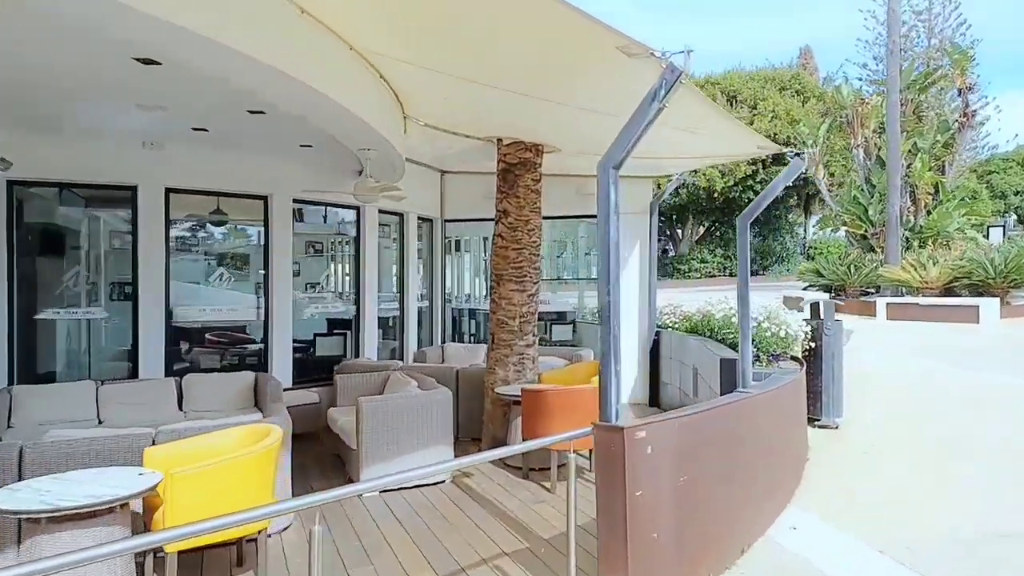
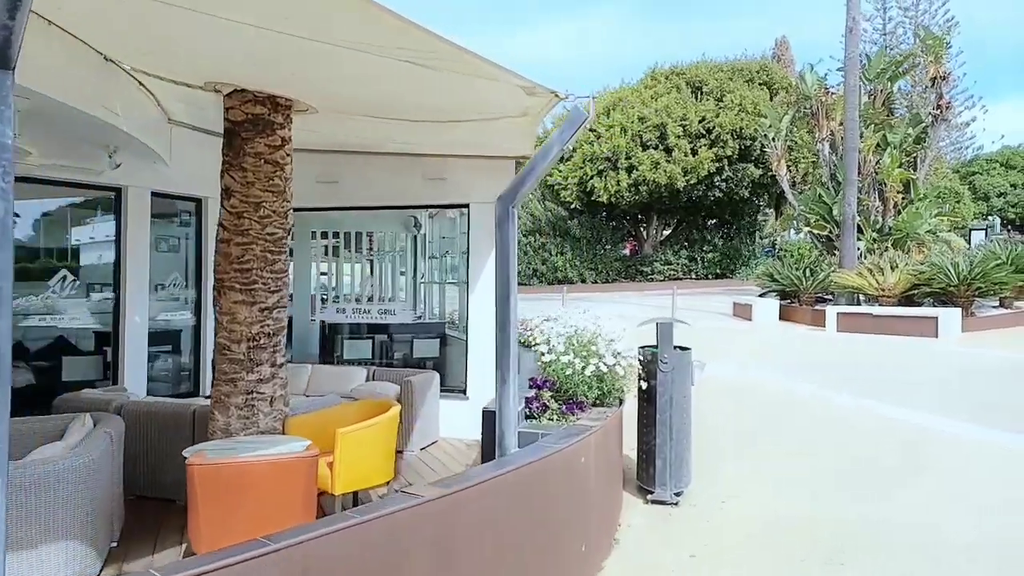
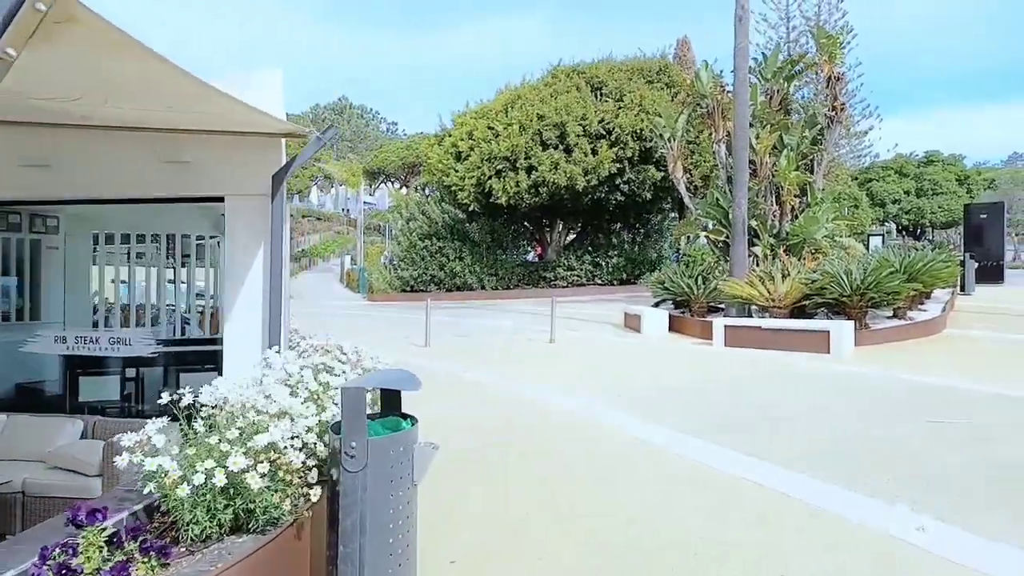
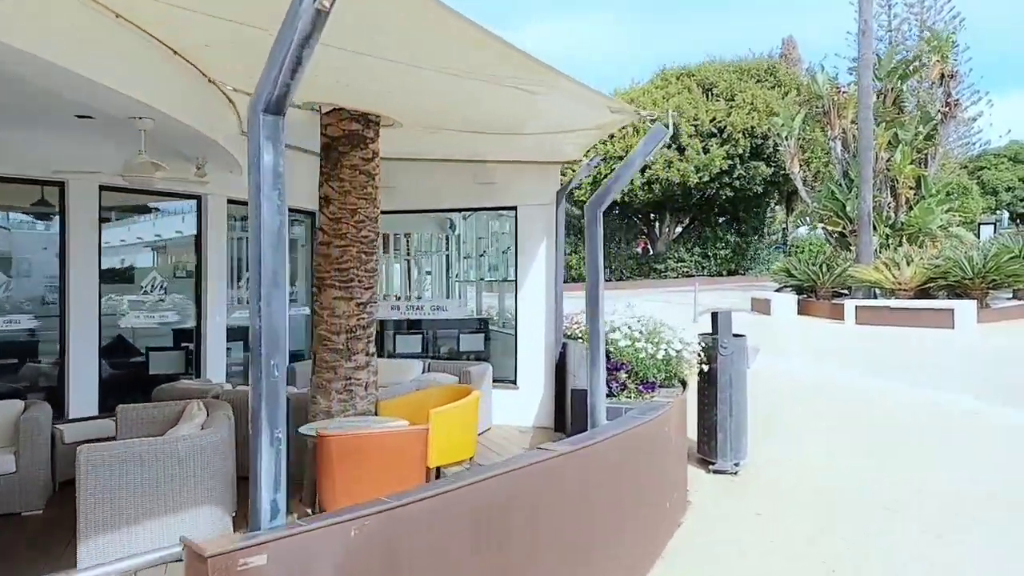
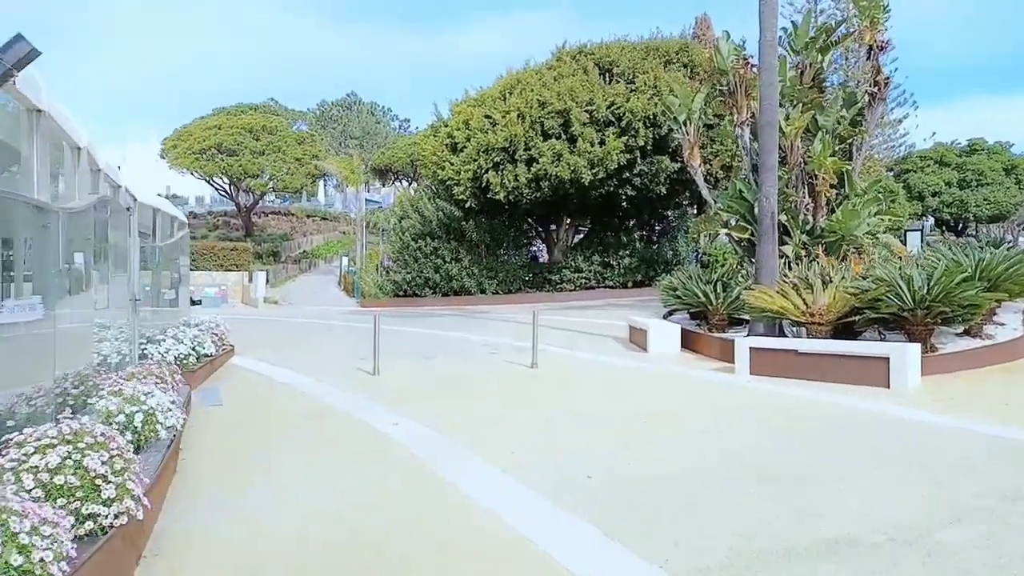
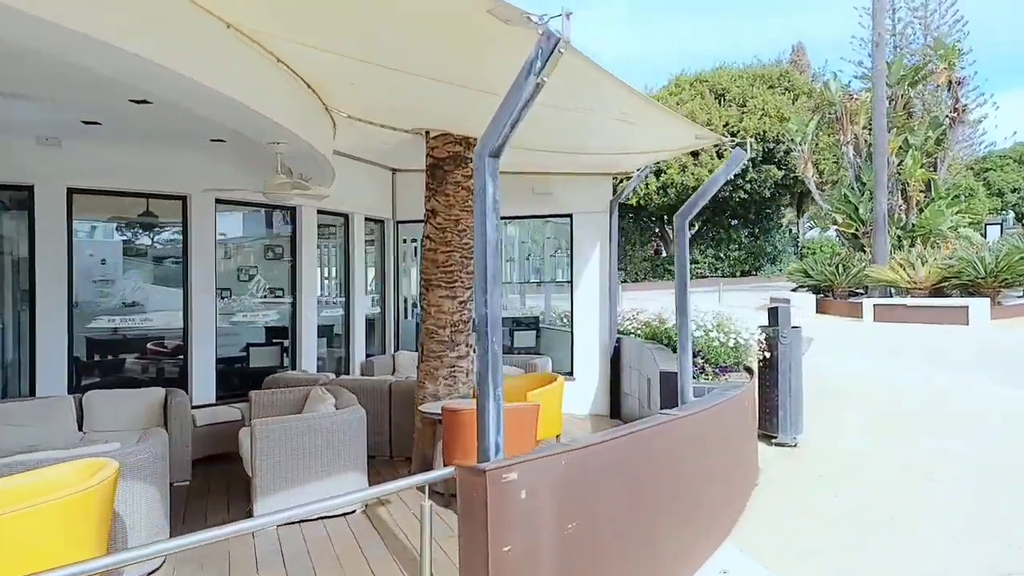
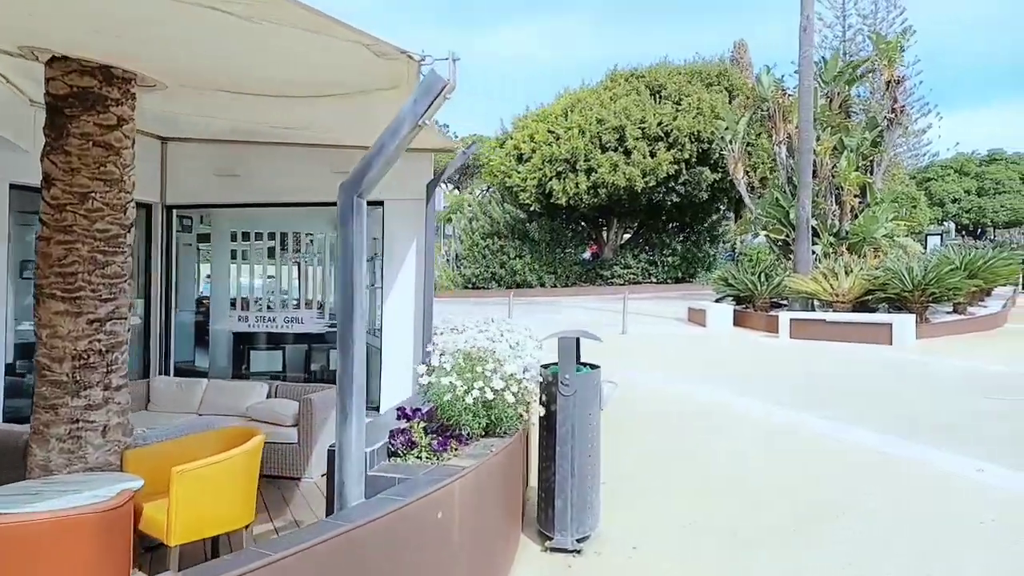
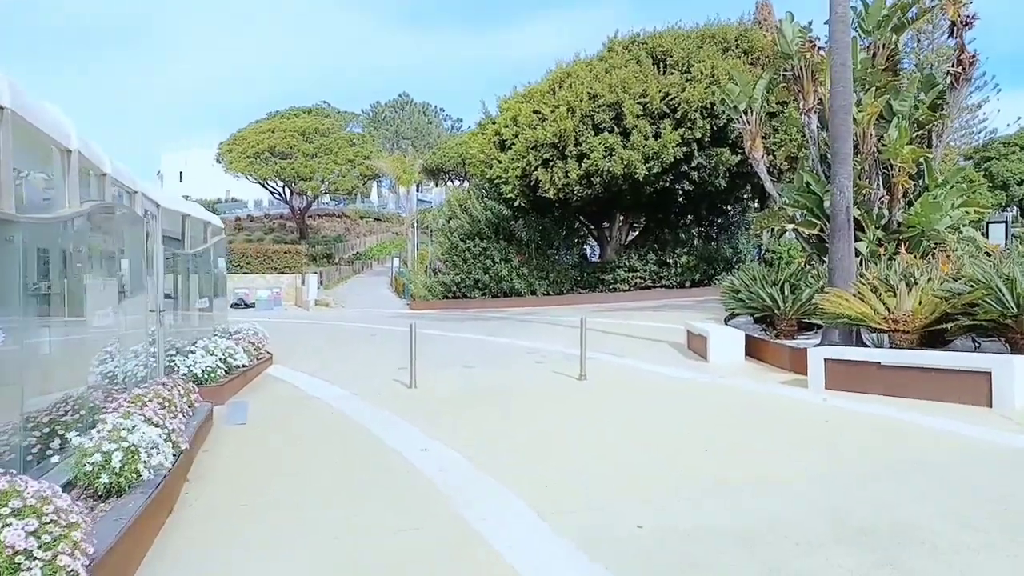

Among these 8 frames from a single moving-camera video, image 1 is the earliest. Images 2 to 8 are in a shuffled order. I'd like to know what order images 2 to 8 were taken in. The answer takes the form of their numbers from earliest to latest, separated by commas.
6, 4, 2, 7, 3, 5, 8
